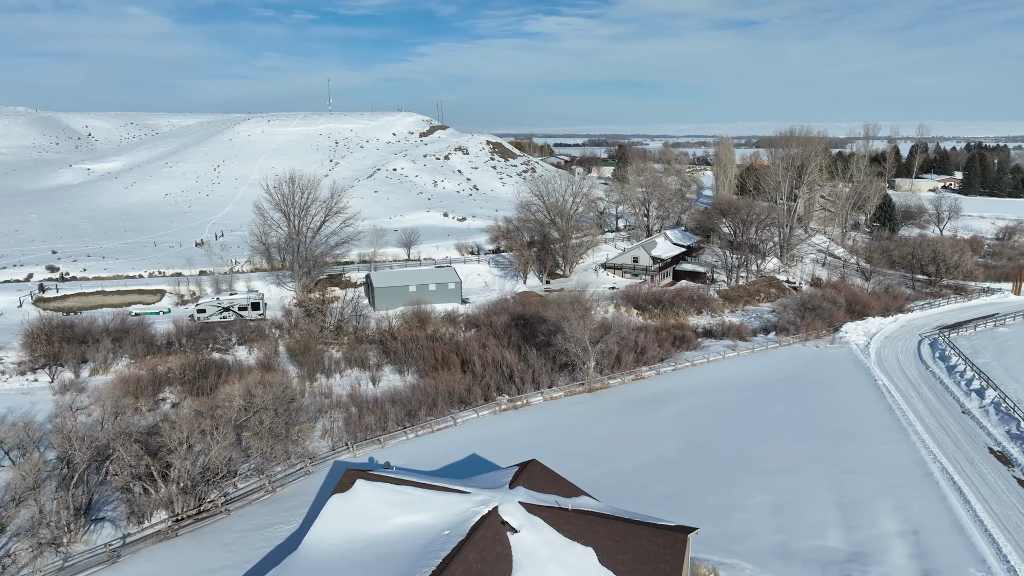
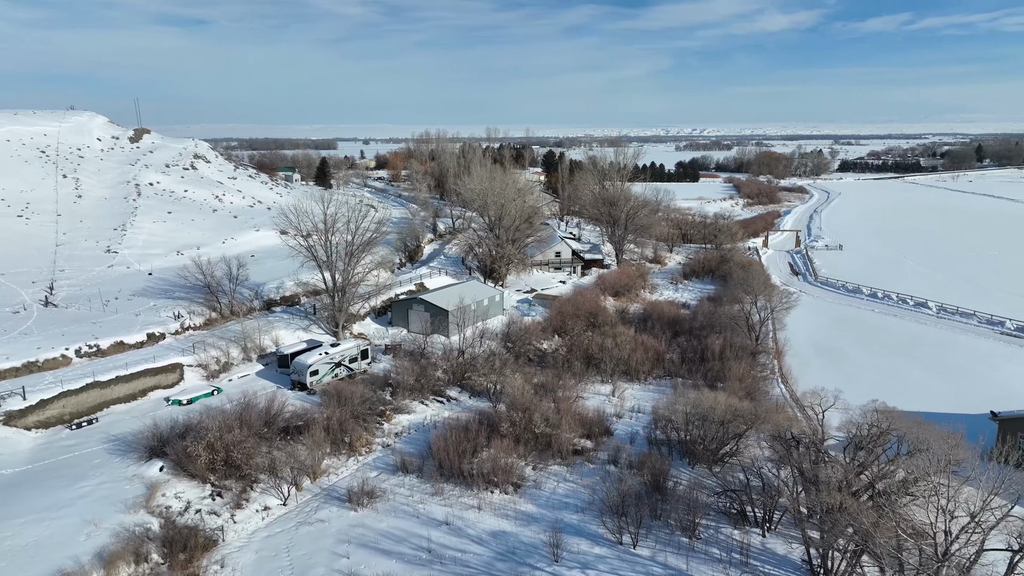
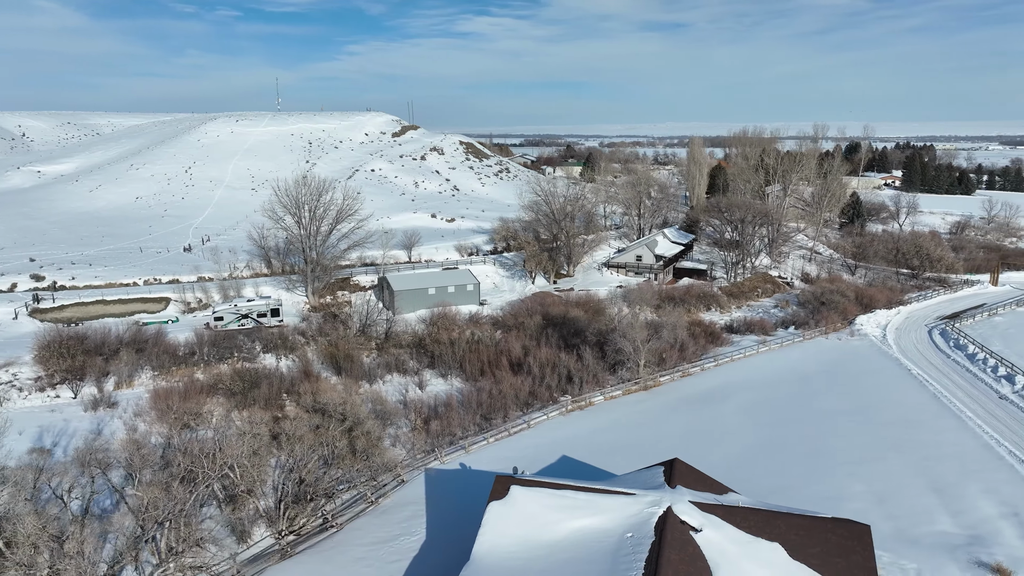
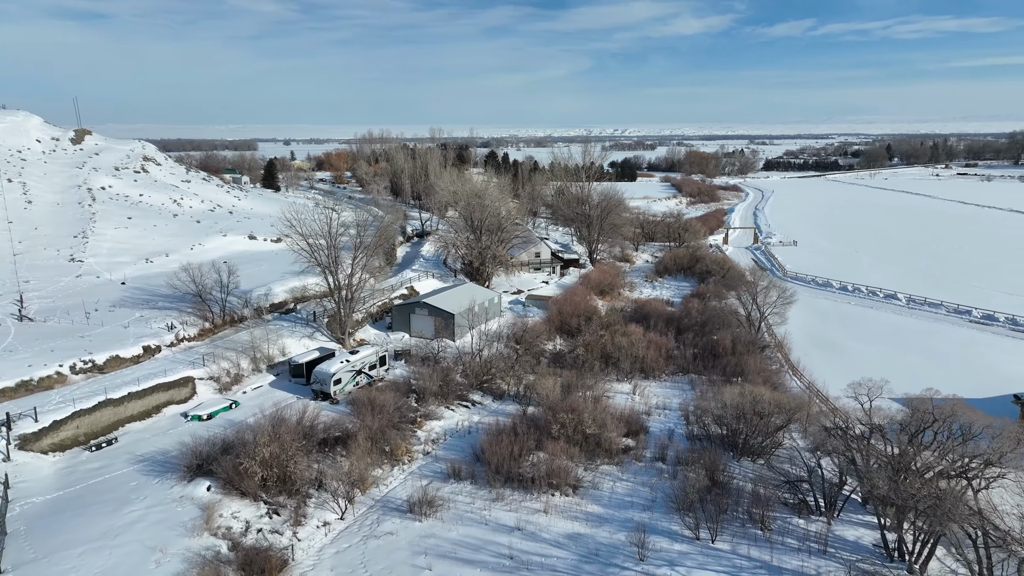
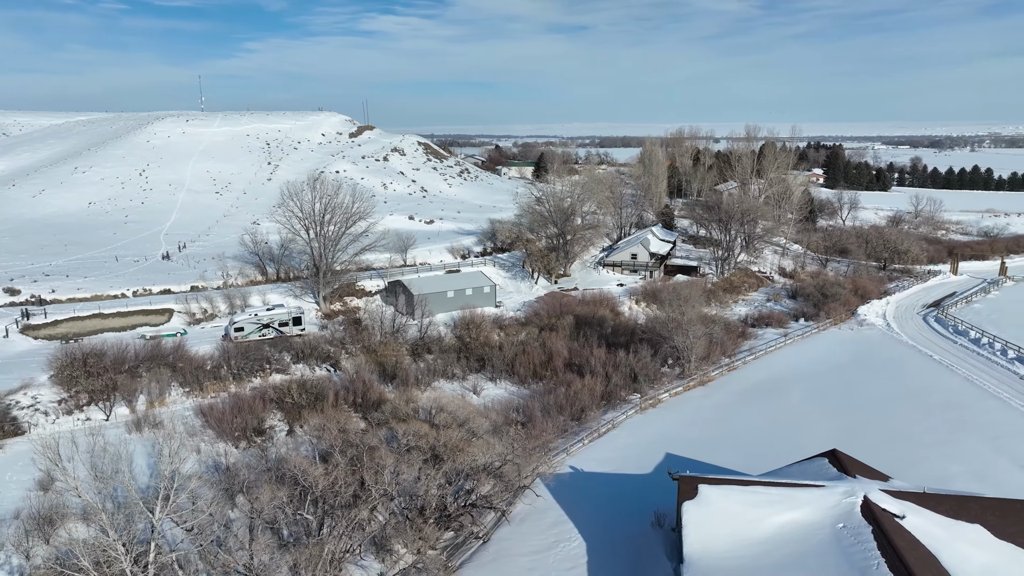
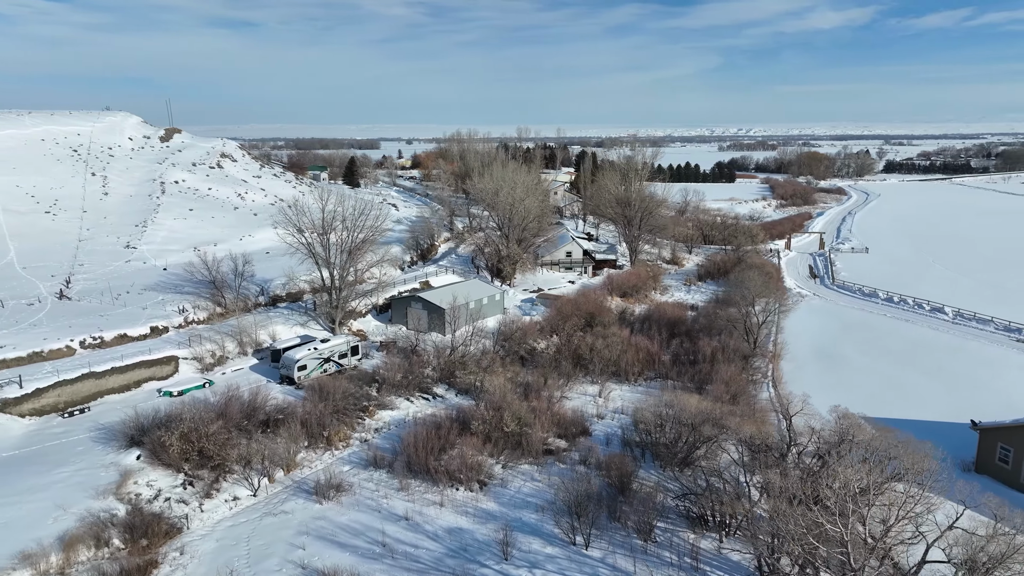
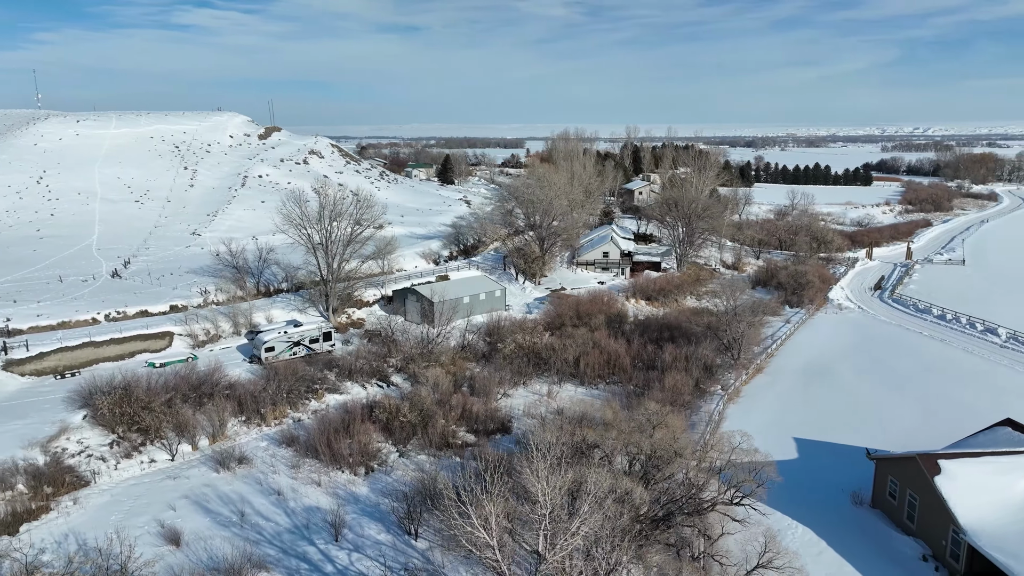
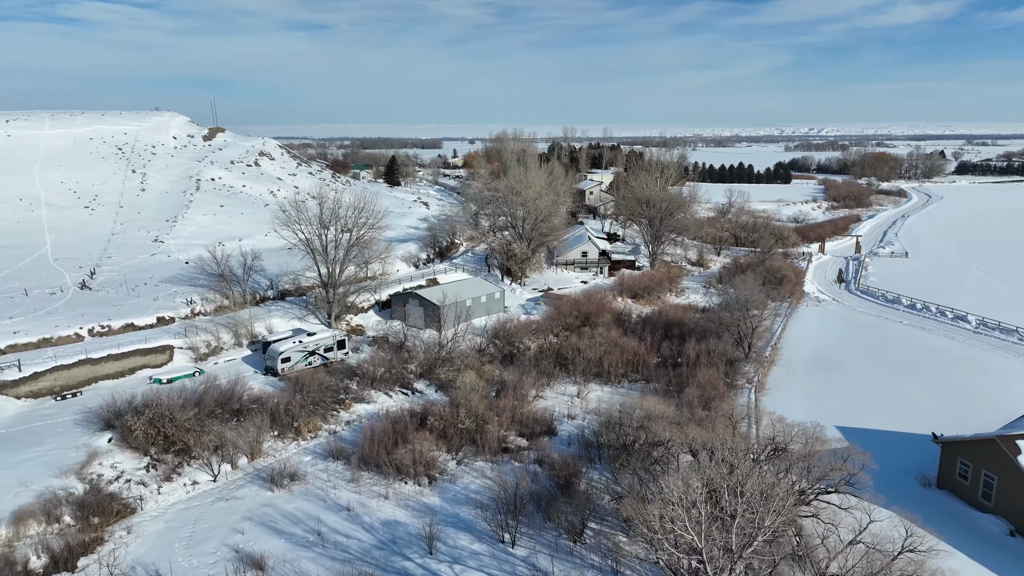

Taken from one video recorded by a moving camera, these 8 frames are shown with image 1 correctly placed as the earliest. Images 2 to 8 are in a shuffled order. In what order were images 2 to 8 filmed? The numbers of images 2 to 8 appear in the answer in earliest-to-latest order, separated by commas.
3, 5, 7, 8, 6, 2, 4
